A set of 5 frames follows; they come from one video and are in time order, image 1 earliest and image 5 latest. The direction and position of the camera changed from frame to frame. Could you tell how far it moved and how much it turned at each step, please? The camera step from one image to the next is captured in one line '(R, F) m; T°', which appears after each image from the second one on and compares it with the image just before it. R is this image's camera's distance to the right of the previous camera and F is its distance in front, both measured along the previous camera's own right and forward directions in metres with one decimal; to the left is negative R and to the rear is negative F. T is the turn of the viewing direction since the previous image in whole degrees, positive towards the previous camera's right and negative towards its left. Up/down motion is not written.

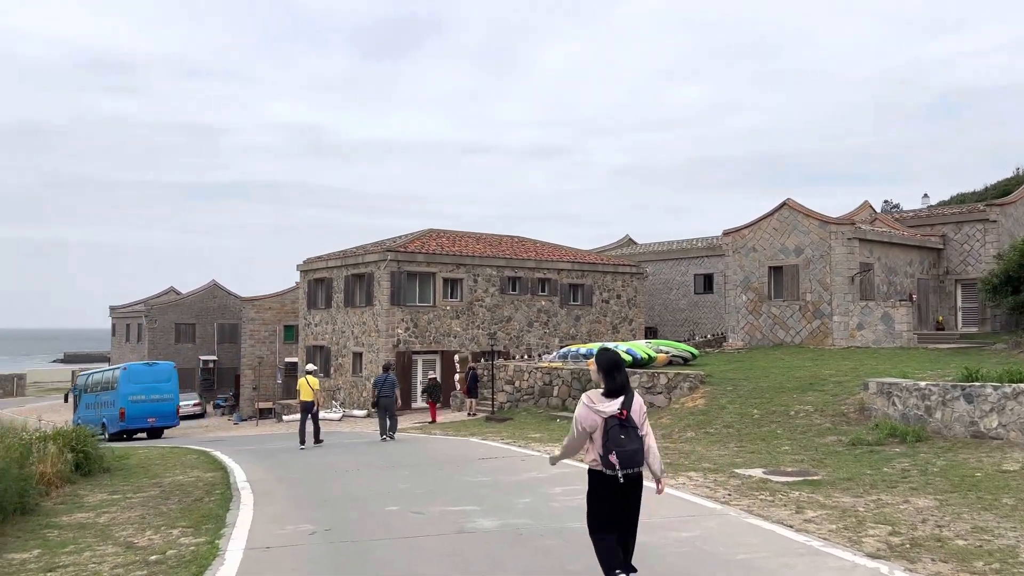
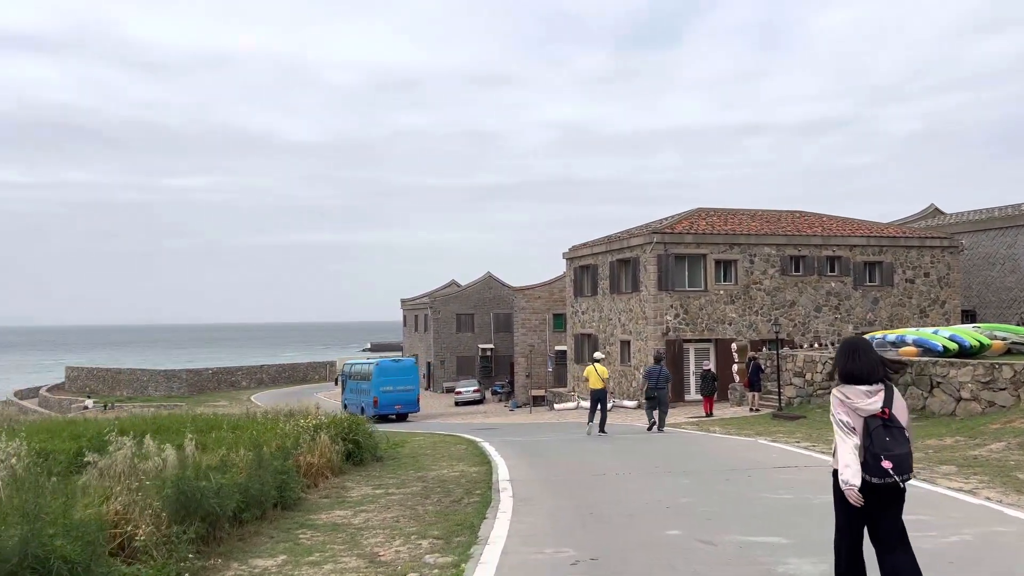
(-0.3, +1.7) m; -19°
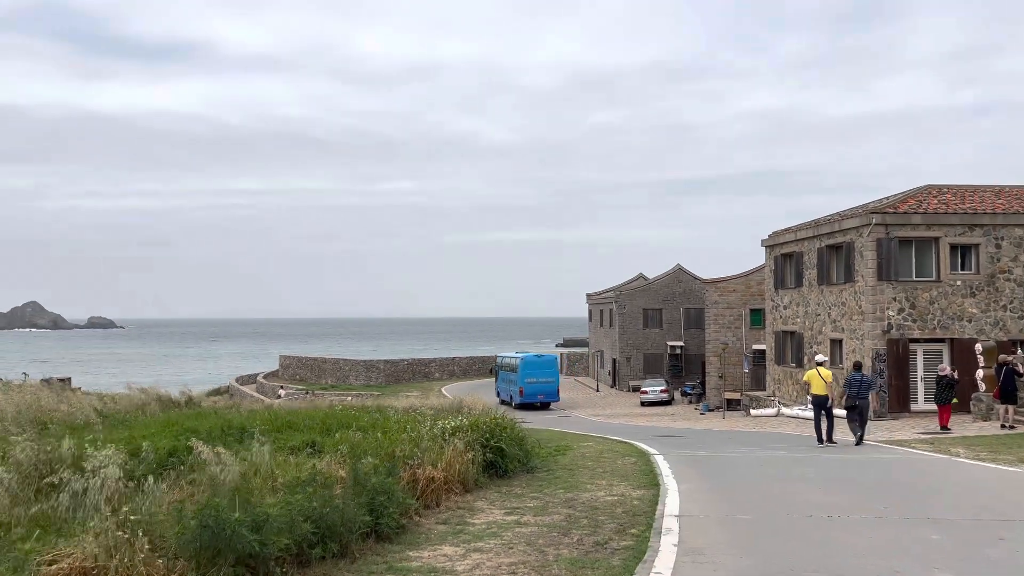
(+0.3, +2.4) m; -14°
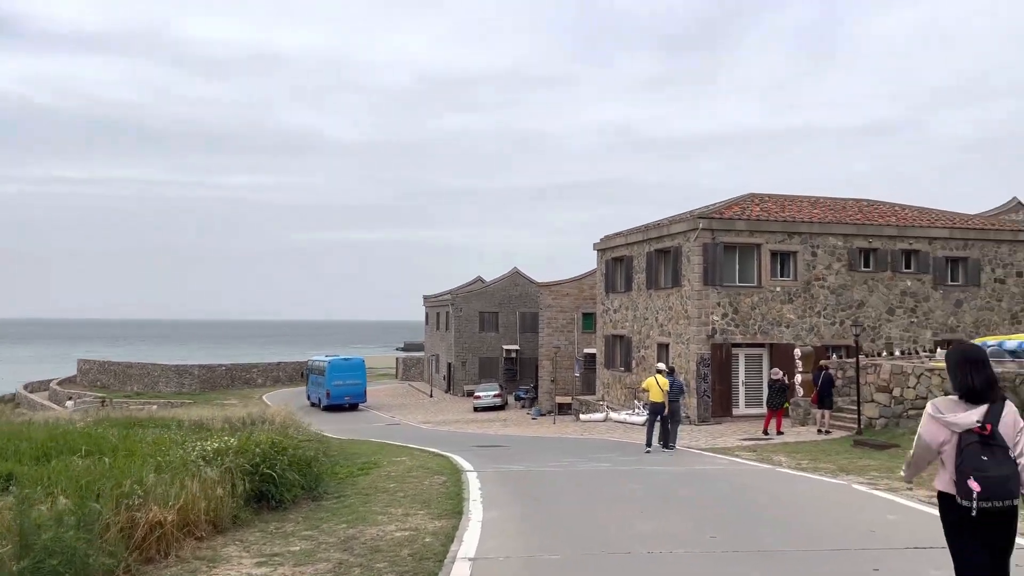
(+0.7, +1.7) m; +11°
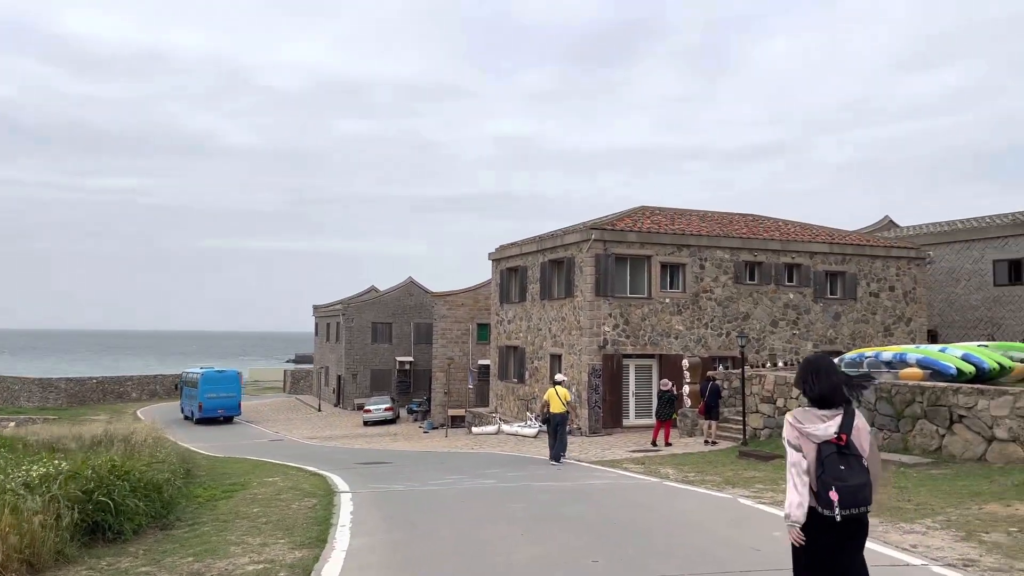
(+0.2, +0.6) m; +7°
